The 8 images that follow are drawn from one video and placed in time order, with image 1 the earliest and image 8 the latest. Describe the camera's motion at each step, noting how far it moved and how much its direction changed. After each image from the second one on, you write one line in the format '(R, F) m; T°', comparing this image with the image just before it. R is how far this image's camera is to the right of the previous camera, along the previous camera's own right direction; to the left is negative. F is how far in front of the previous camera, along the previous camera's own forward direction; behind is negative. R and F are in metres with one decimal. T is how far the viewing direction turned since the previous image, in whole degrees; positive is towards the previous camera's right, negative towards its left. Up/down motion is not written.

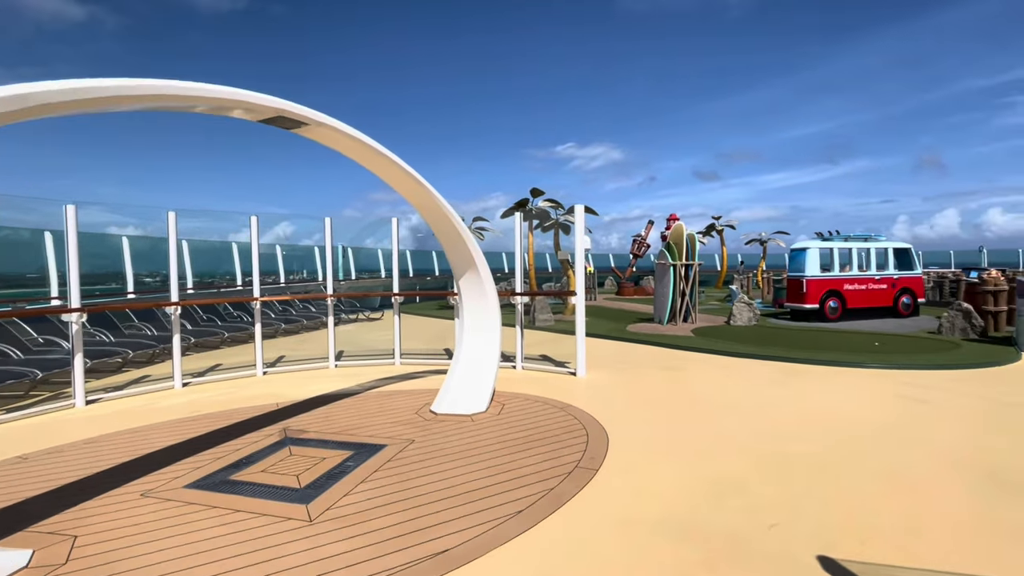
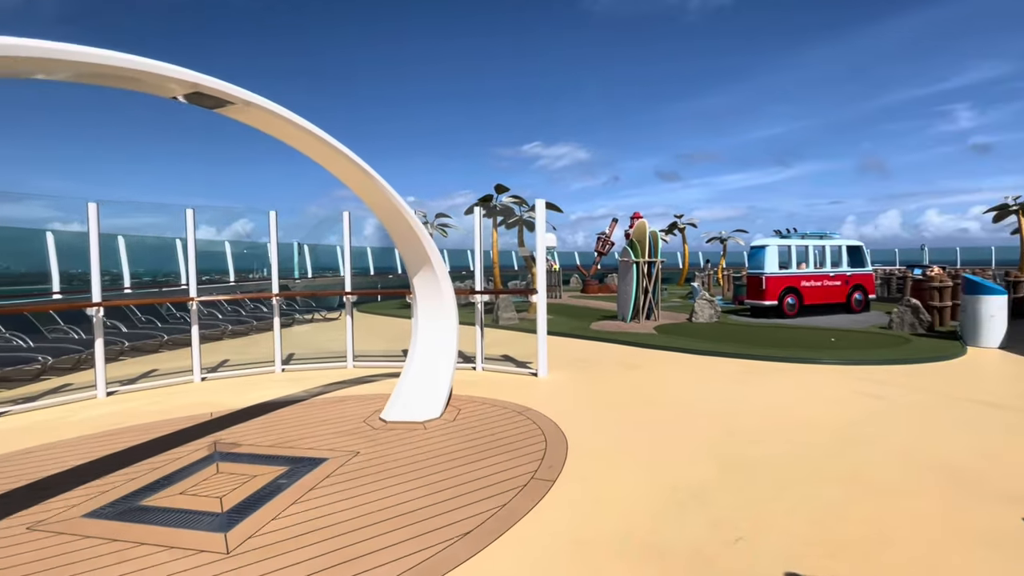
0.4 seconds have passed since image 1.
(+0.1, +0.3) m; +4°
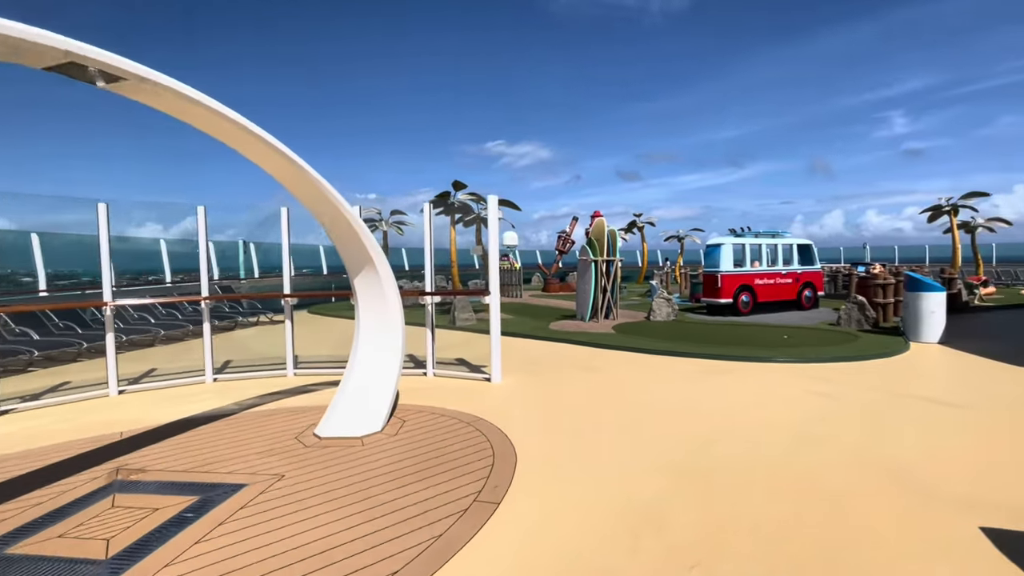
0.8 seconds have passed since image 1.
(+0.2, +0.3) m; +4°
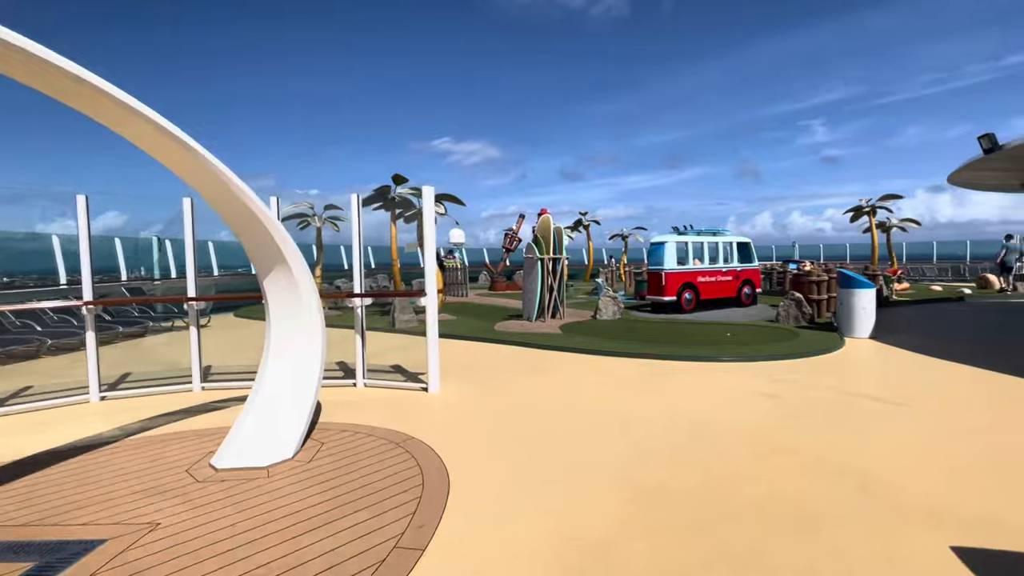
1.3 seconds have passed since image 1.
(+0.1, +0.5) m; +6°
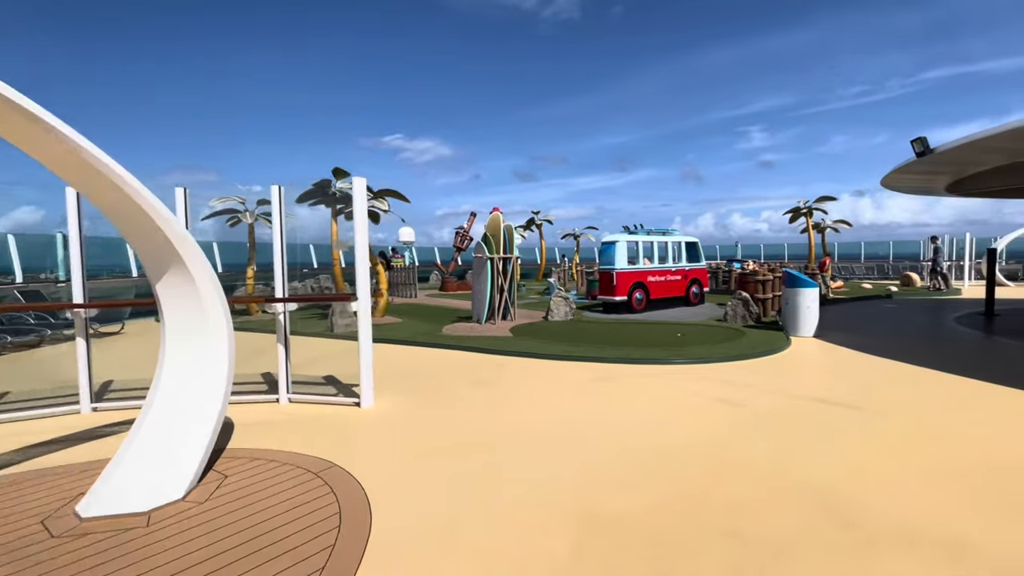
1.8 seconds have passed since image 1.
(+0.1, +0.5) m; +6°
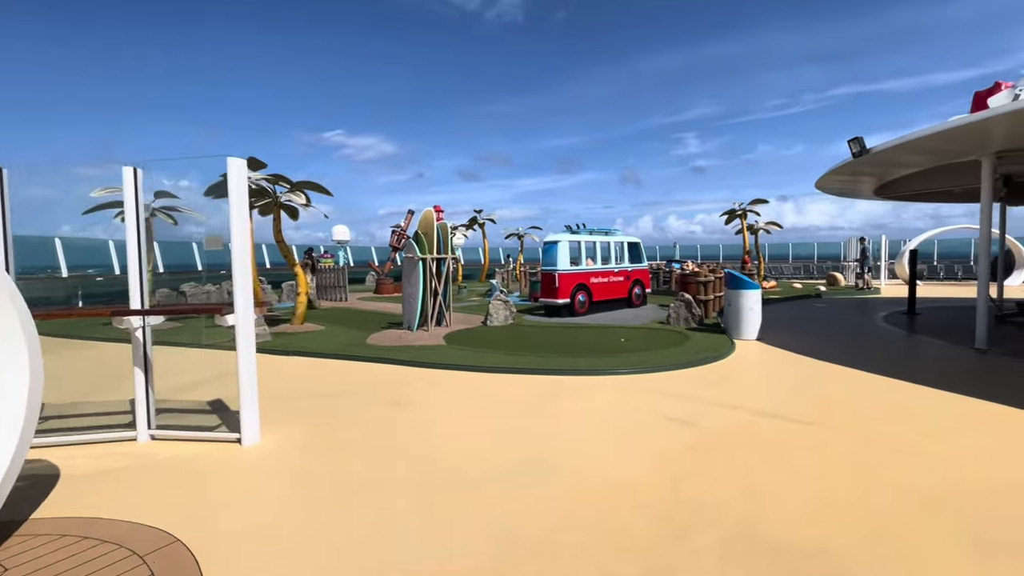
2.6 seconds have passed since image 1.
(+0.3, +0.8) m; +6°
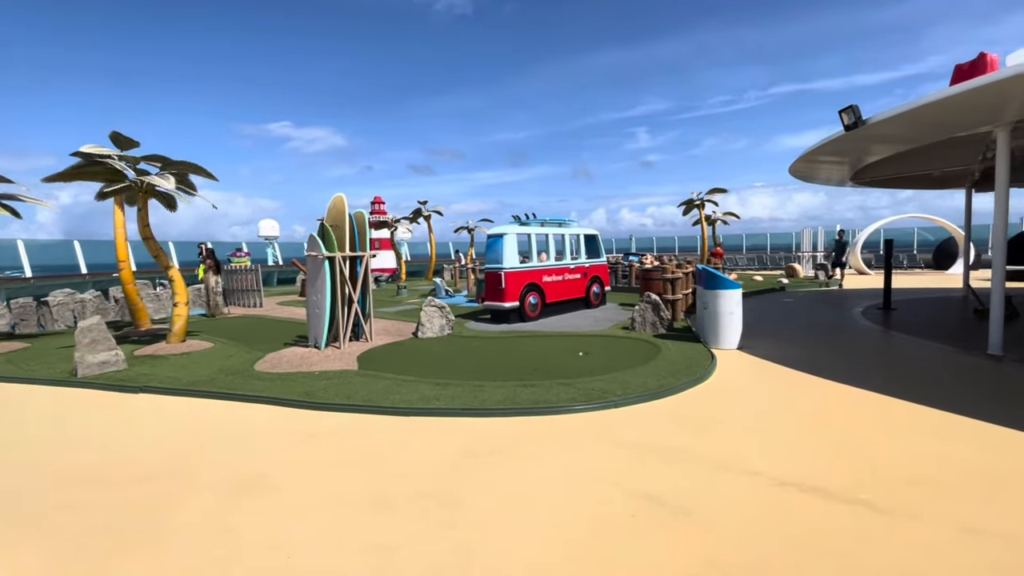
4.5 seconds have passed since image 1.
(+0.4, +1.9) m; +5°
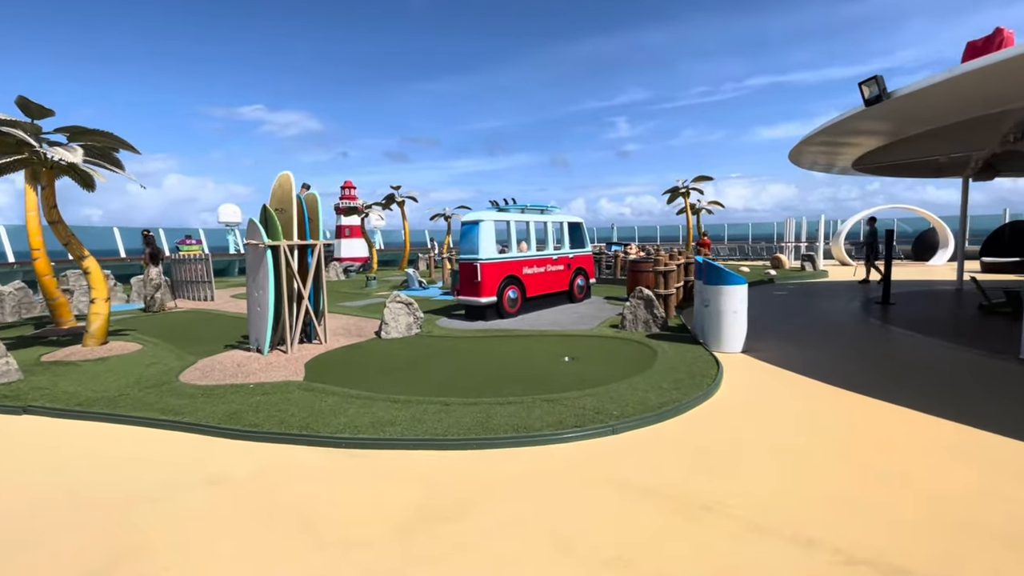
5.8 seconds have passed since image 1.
(0.0, +1.1) m; +3°
